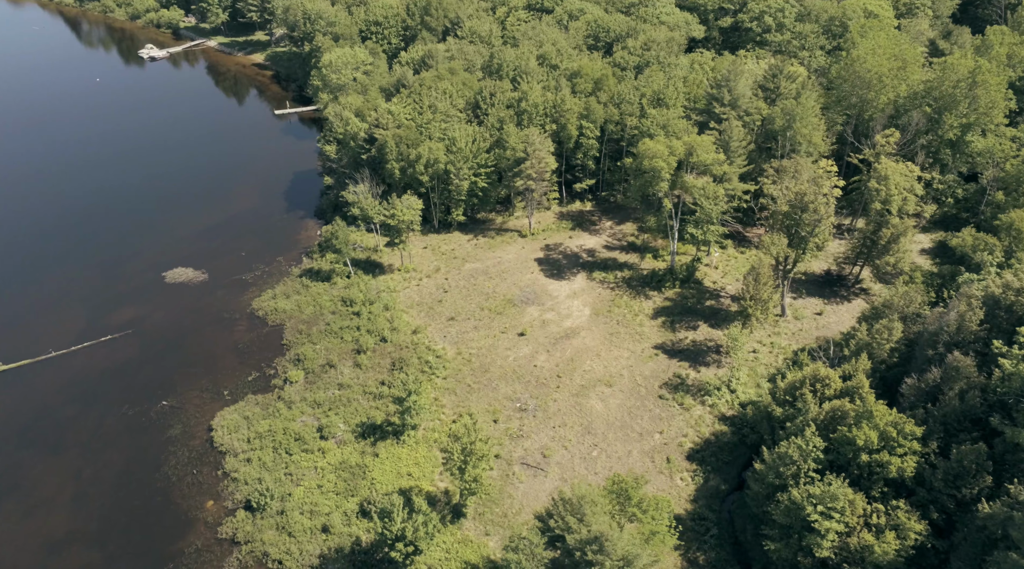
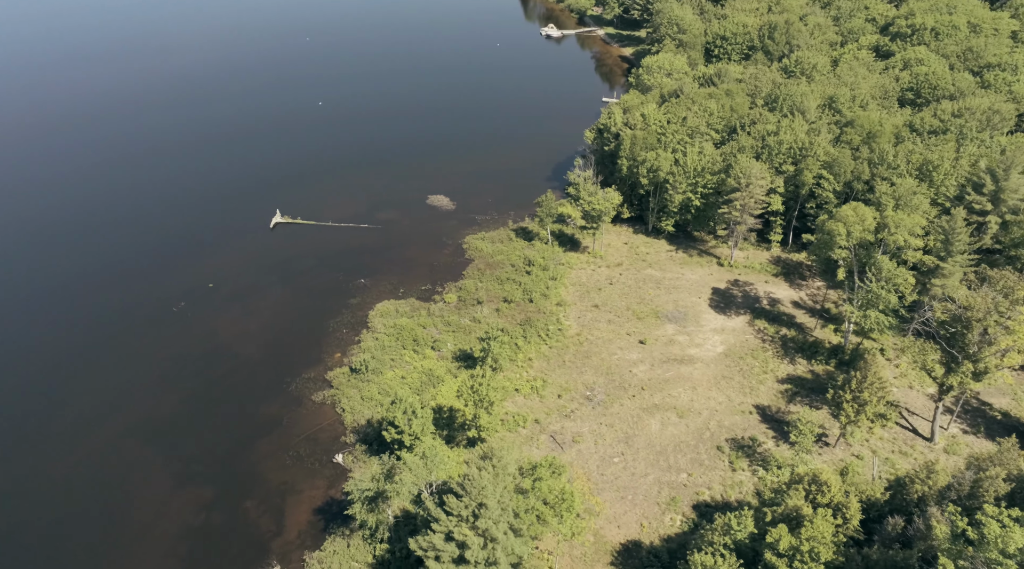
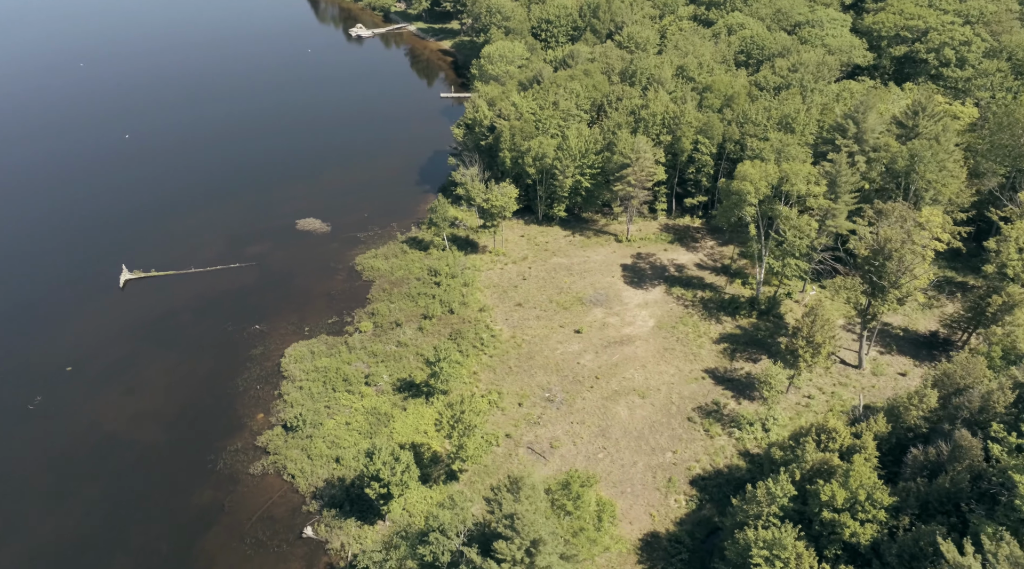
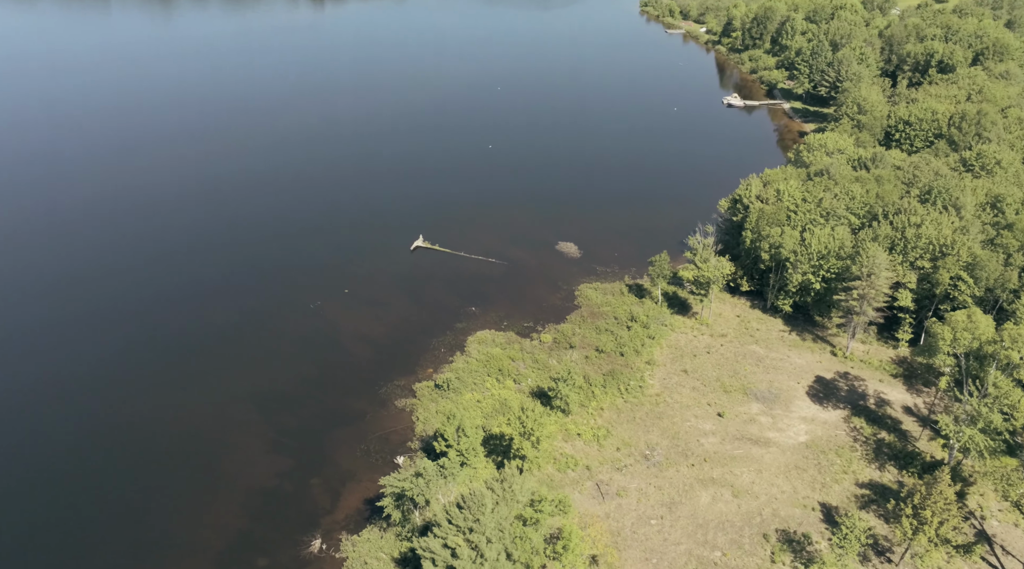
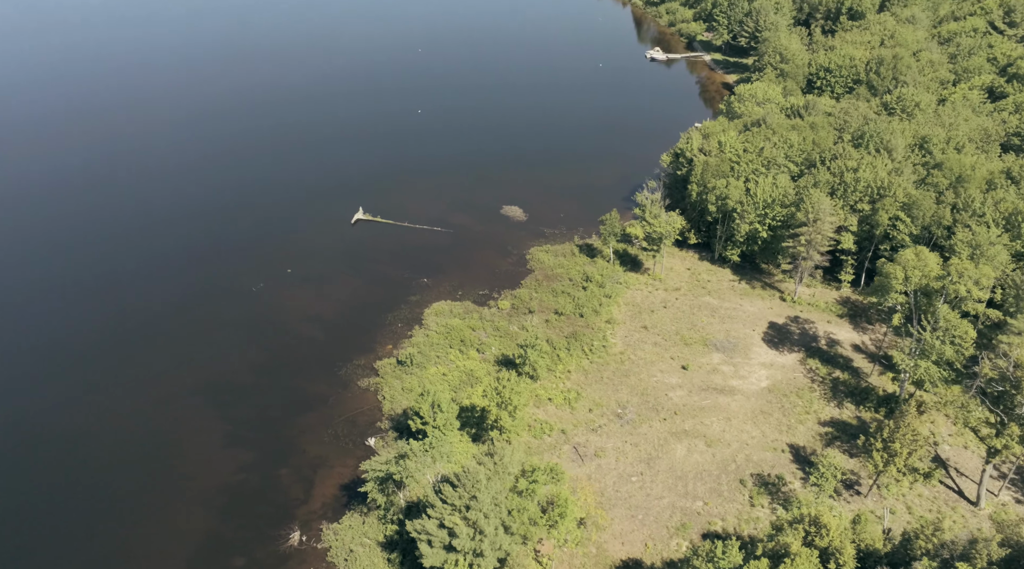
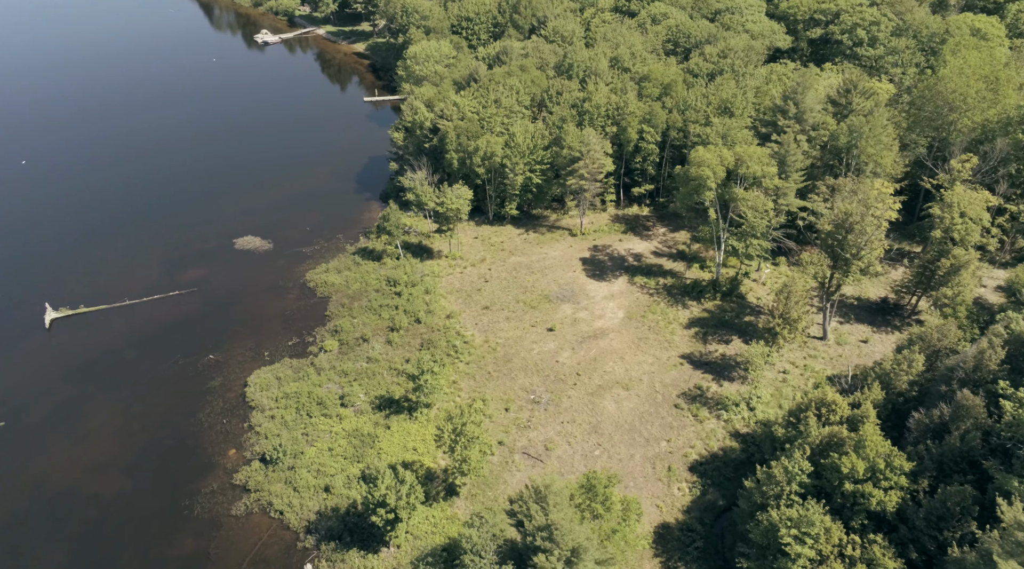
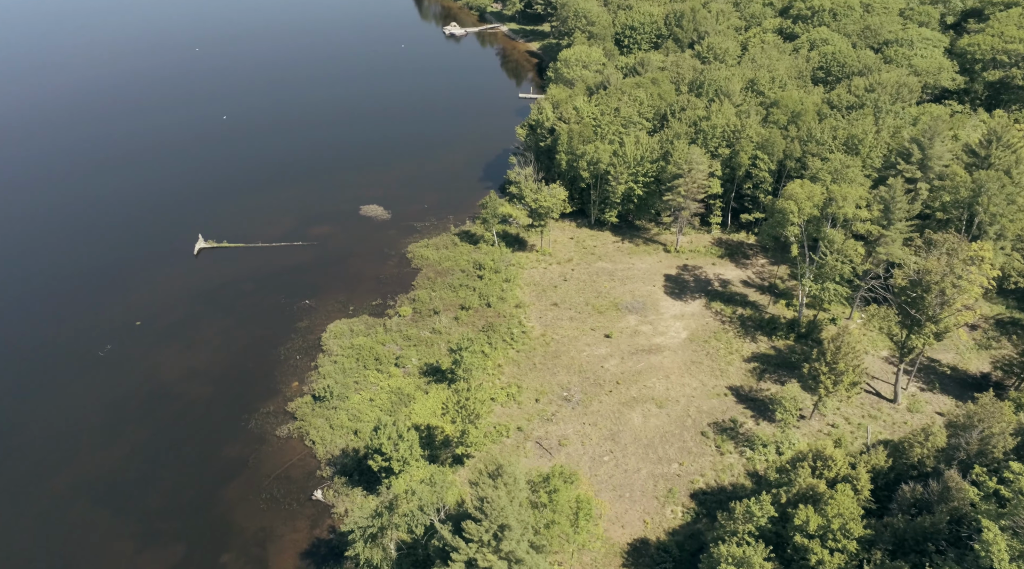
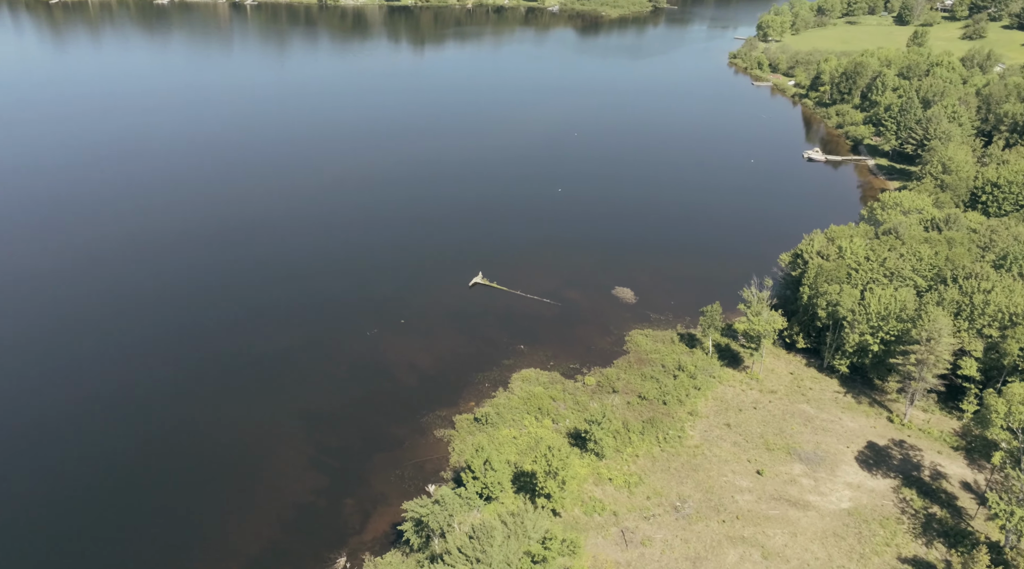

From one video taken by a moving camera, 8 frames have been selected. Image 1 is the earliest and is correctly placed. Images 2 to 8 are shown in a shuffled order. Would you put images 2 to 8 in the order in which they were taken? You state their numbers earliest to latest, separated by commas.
6, 3, 7, 2, 5, 4, 8
